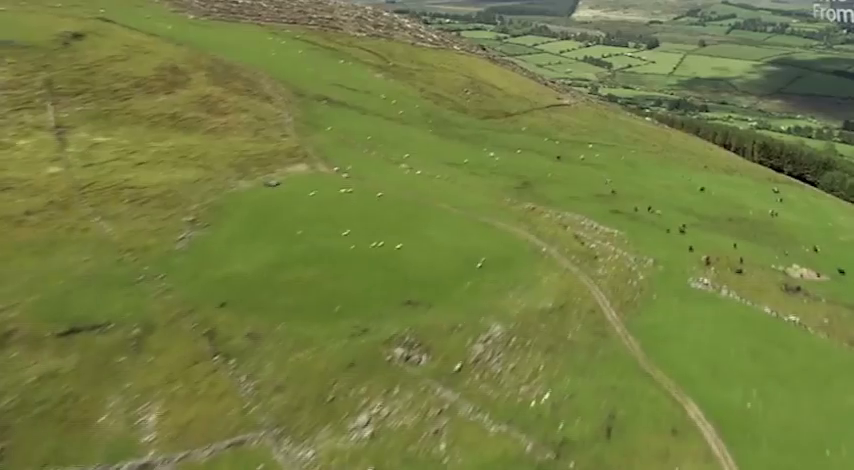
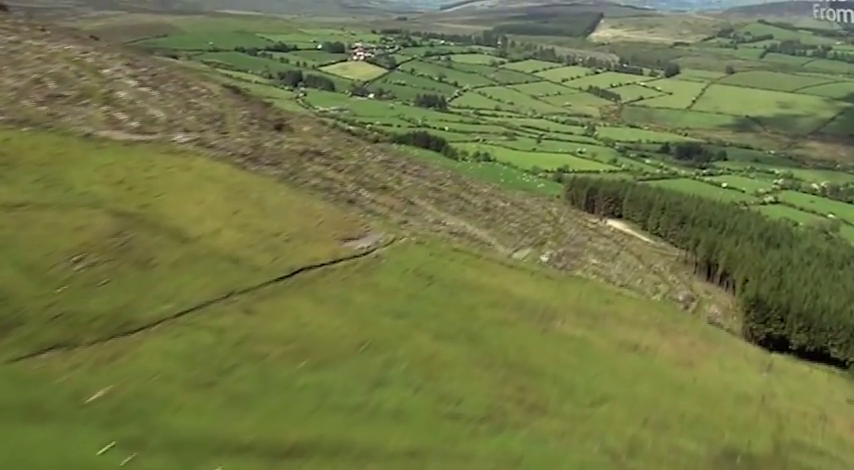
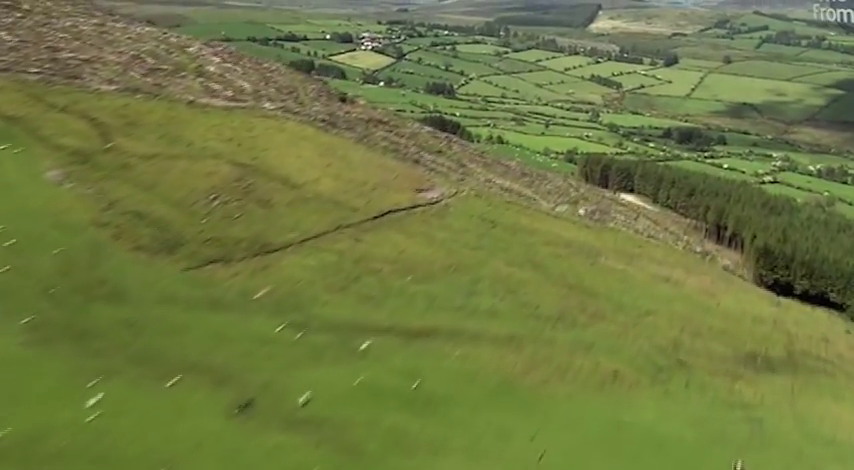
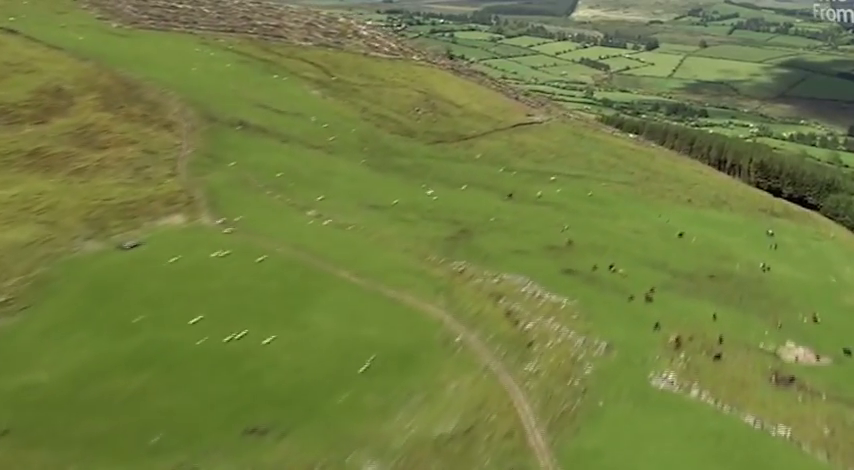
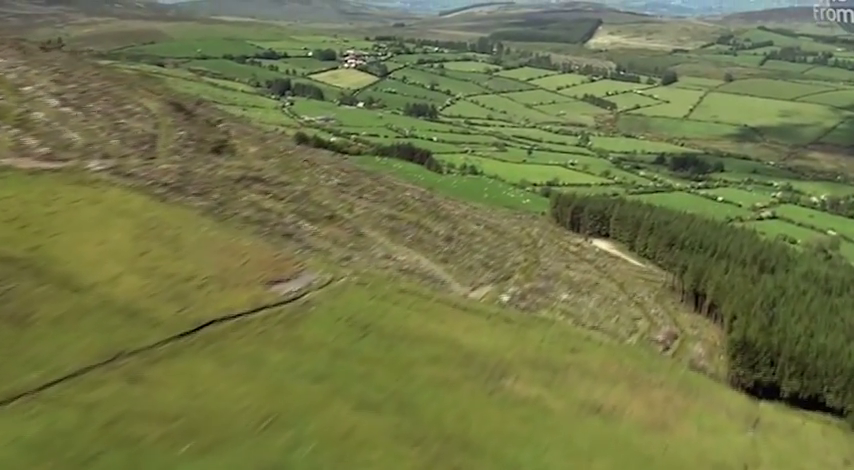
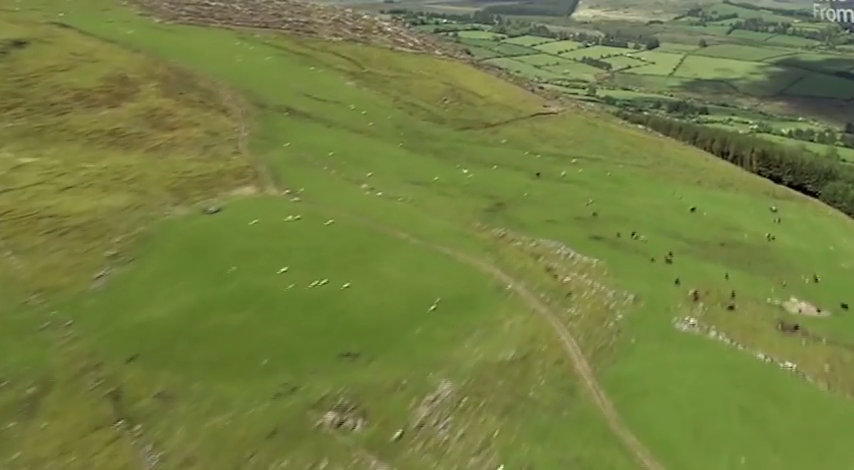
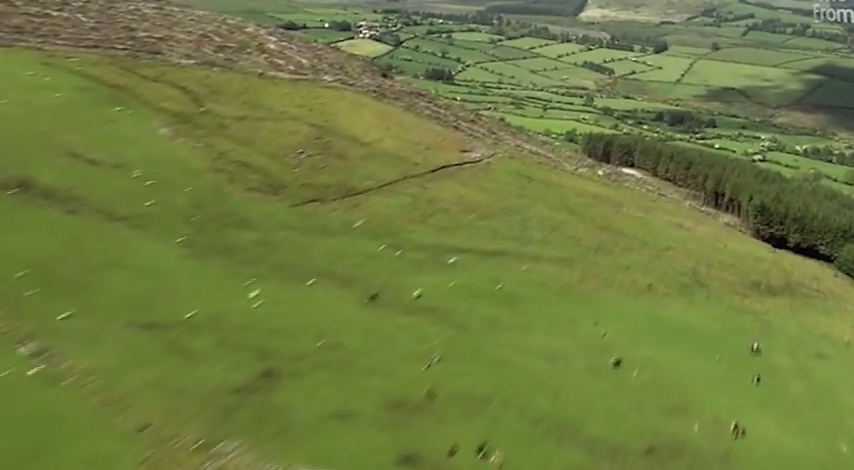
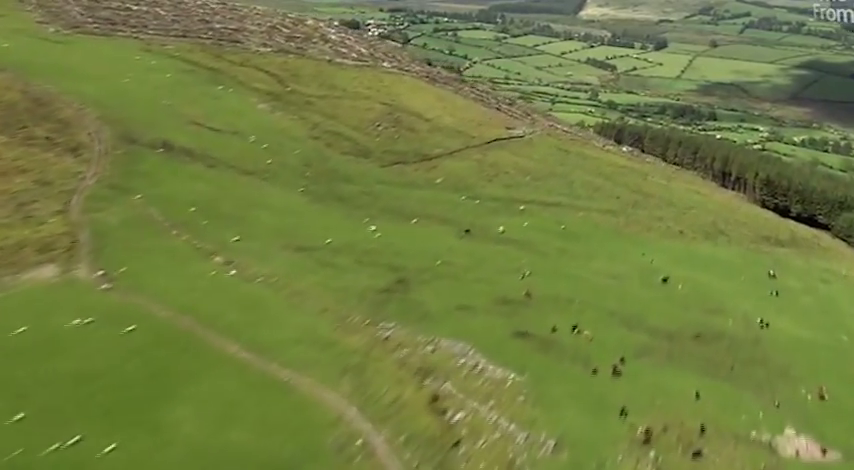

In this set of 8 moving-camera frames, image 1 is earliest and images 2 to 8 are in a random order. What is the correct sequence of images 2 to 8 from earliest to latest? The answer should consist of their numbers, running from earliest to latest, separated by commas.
6, 4, 8, 7, 3, 2, 5
